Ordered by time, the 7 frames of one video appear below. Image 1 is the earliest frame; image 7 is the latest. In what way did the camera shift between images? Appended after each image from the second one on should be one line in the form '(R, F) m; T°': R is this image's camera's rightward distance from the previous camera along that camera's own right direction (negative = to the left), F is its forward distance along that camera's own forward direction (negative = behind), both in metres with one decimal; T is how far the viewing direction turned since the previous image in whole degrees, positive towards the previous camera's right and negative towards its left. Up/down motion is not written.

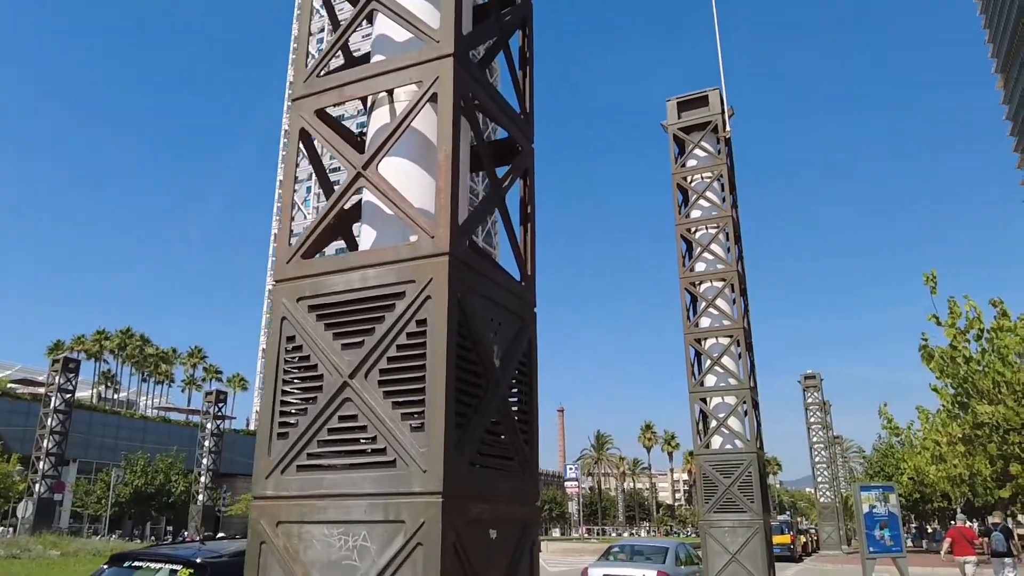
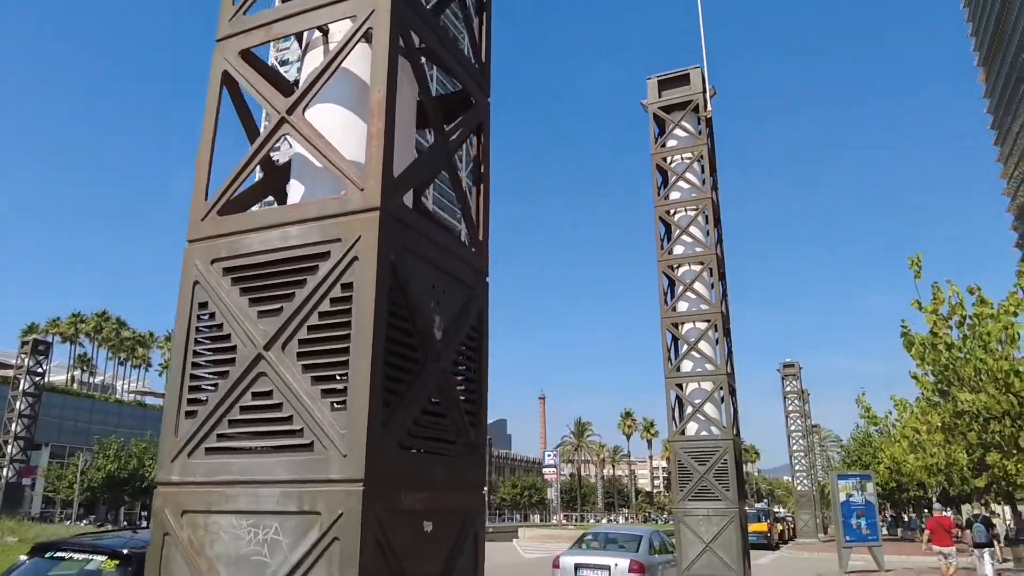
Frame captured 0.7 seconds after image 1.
(+0.2, +0.4) m; +1°
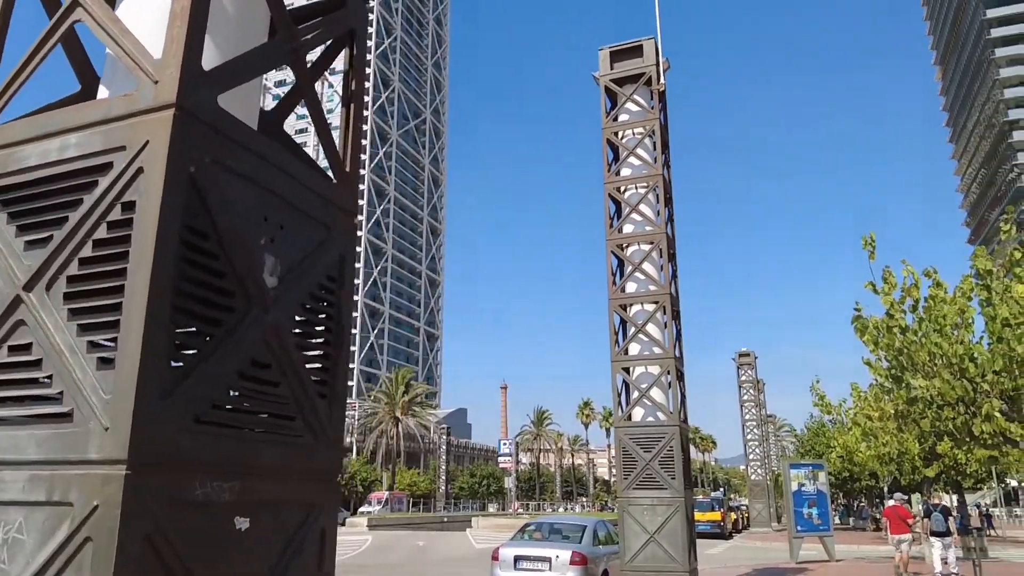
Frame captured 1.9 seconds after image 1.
(+0.4, +0.7) m; +3°
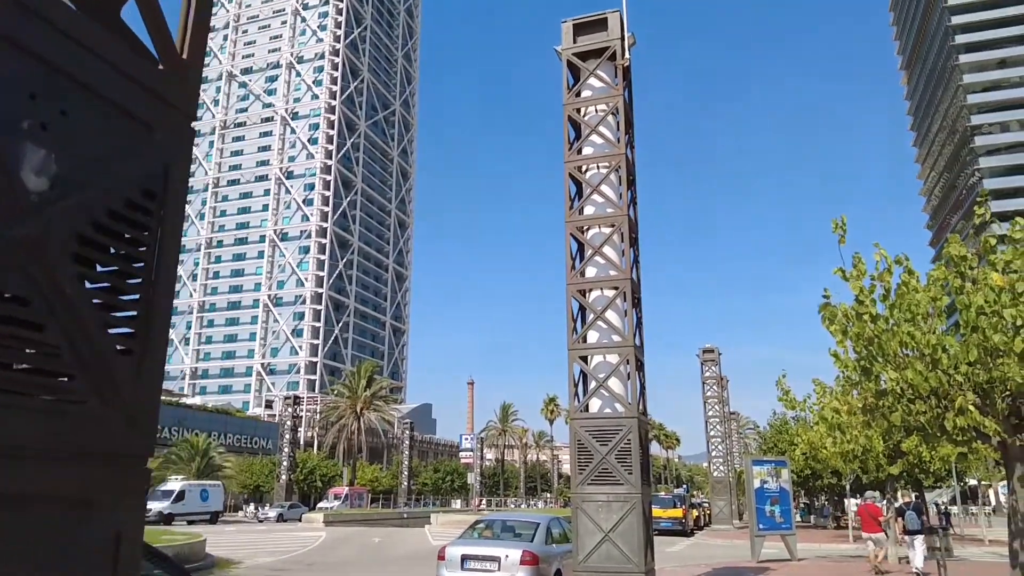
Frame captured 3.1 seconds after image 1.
(+0.3, +0.7) m; +2°
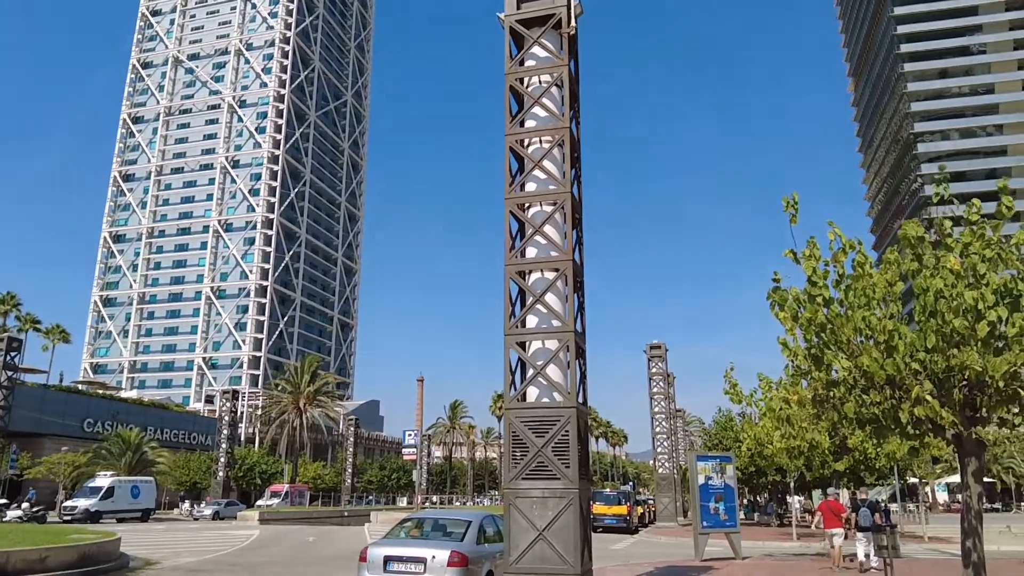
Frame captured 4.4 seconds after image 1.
(+0.3, +0.8) m; +3°
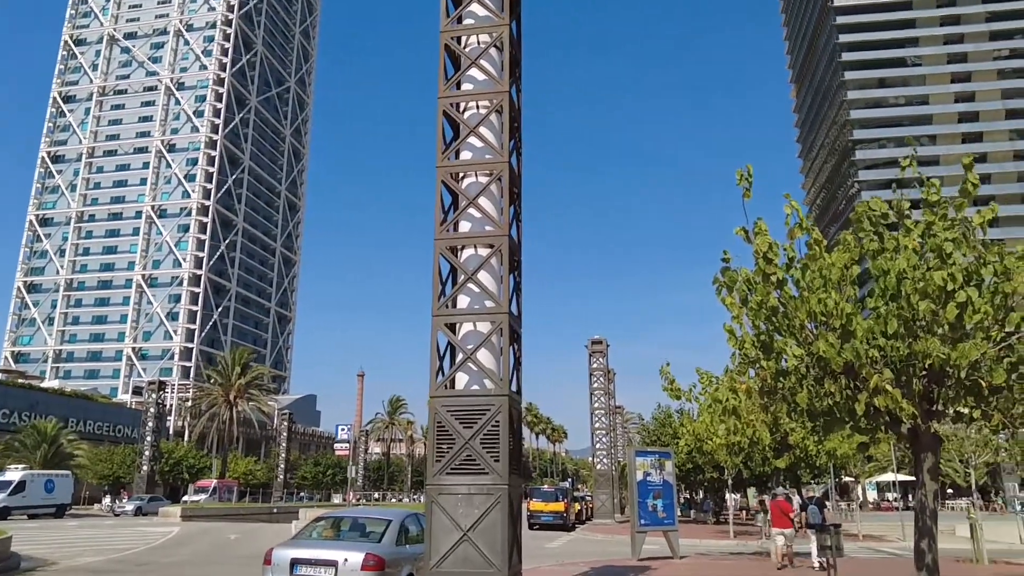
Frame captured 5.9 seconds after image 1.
(+0.2, +1.0) m; +4°
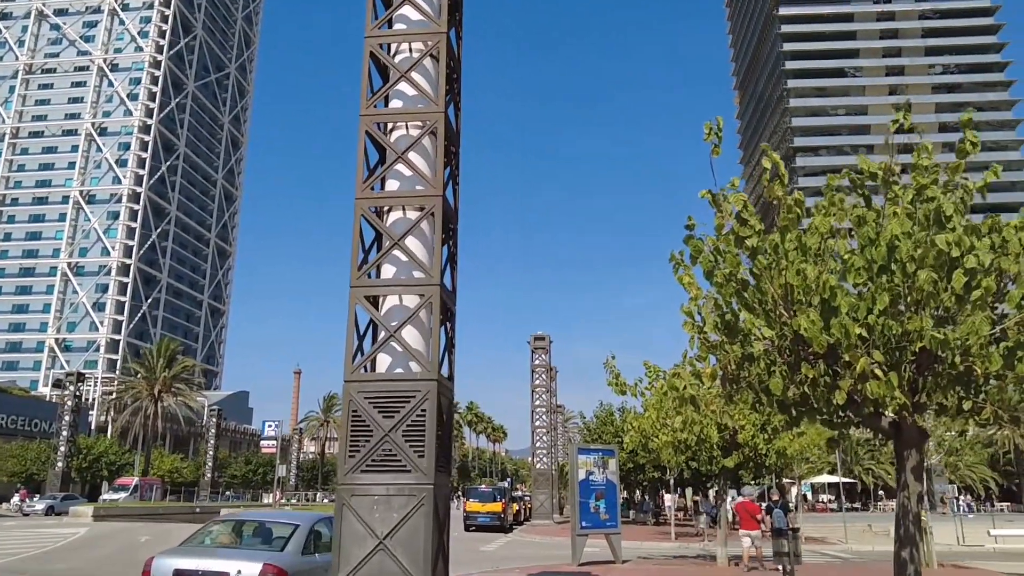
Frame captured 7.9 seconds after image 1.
(+0.1, +1.3) m; +4°
